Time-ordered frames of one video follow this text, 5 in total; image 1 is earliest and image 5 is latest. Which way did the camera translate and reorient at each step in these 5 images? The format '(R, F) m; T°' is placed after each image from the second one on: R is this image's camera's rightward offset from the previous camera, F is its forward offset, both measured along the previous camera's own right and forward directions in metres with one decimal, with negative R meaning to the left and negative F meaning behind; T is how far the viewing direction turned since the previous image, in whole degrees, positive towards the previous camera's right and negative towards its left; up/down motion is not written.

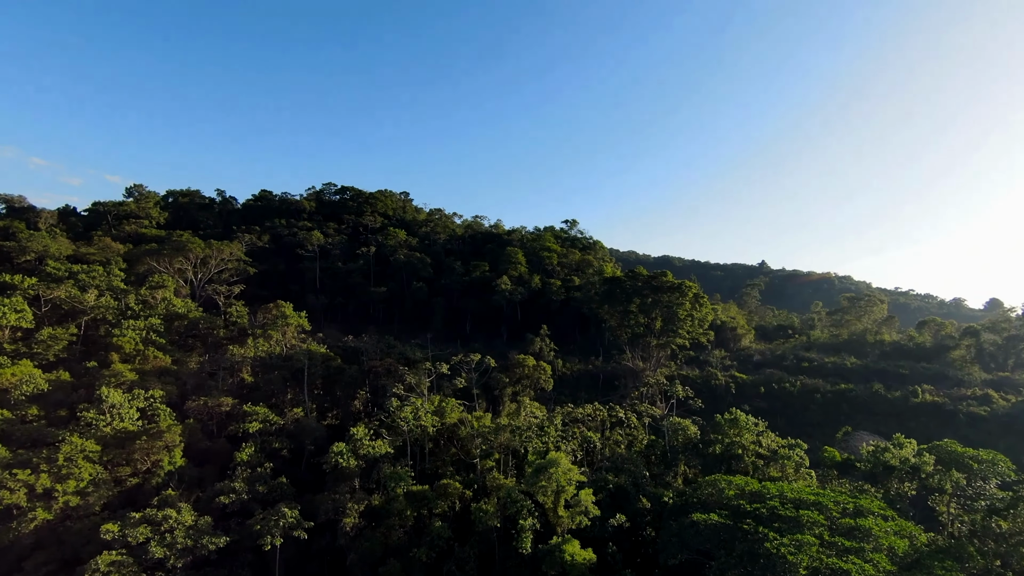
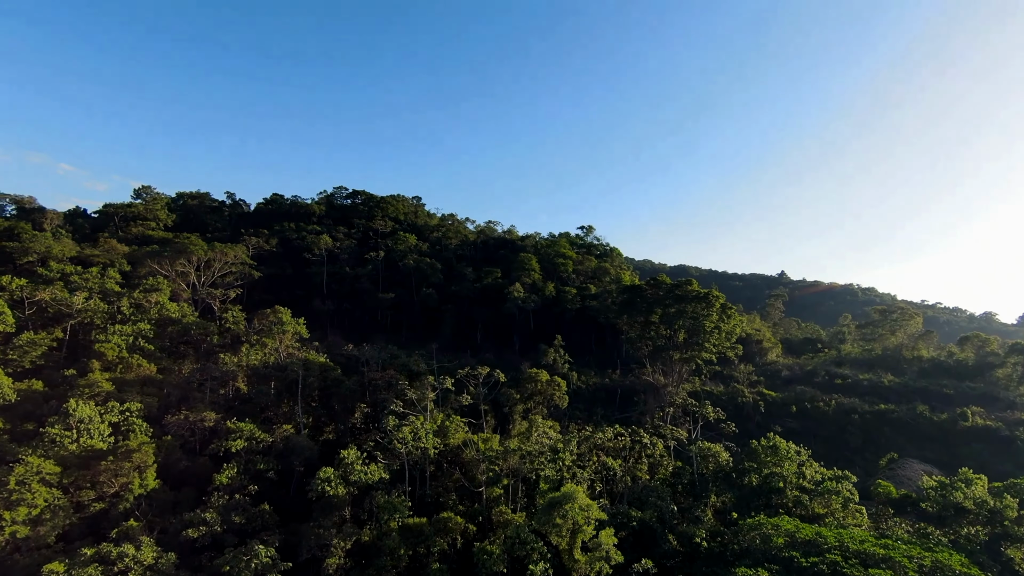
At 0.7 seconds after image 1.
(+0.1, +2.1) m; -2°
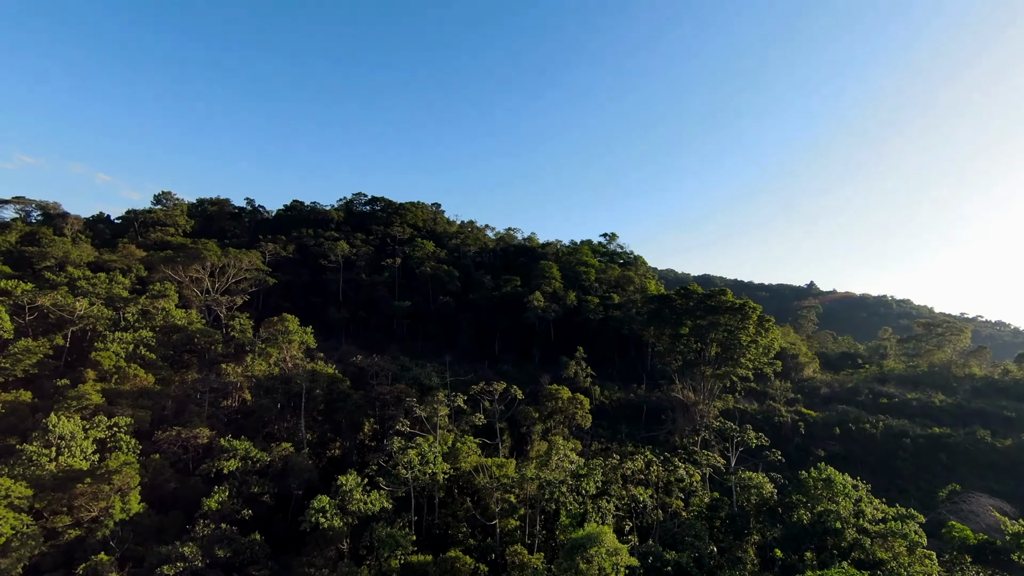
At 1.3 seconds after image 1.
(0.0, +1.8) m; -2°
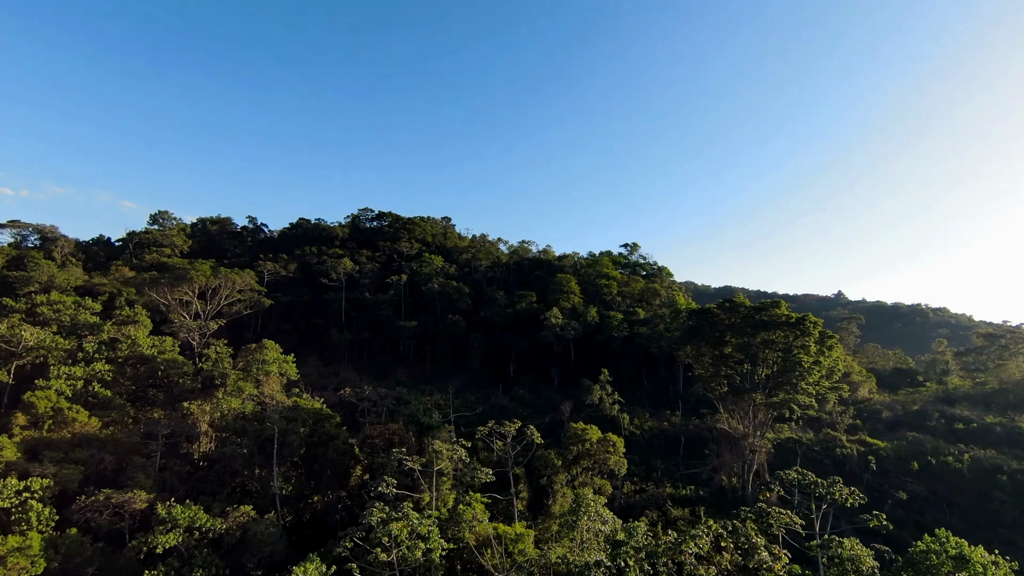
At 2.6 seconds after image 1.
(+0.1, +3.9) m; -2°
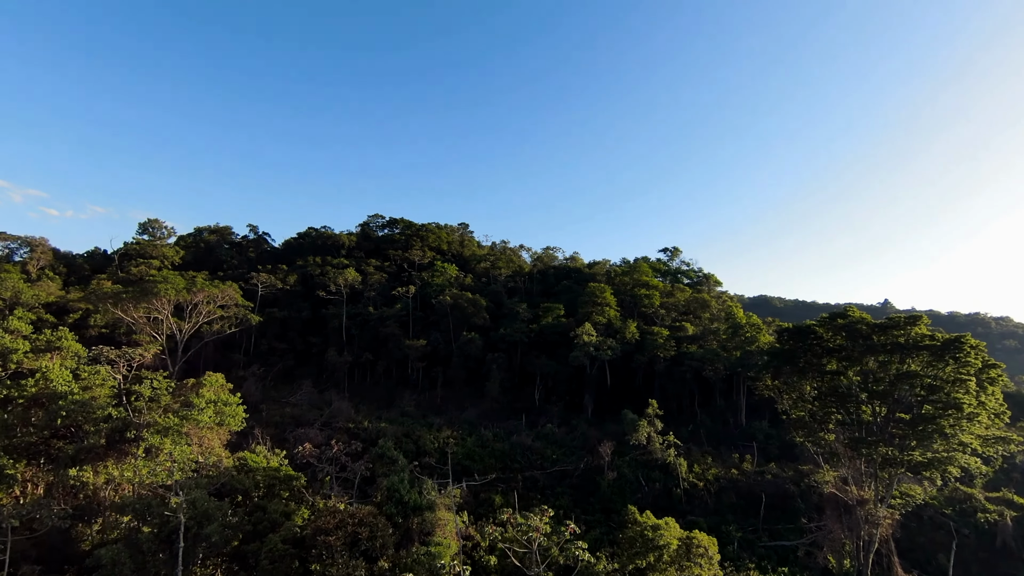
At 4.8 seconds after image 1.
(-0.1, +6.3) m; -3°
